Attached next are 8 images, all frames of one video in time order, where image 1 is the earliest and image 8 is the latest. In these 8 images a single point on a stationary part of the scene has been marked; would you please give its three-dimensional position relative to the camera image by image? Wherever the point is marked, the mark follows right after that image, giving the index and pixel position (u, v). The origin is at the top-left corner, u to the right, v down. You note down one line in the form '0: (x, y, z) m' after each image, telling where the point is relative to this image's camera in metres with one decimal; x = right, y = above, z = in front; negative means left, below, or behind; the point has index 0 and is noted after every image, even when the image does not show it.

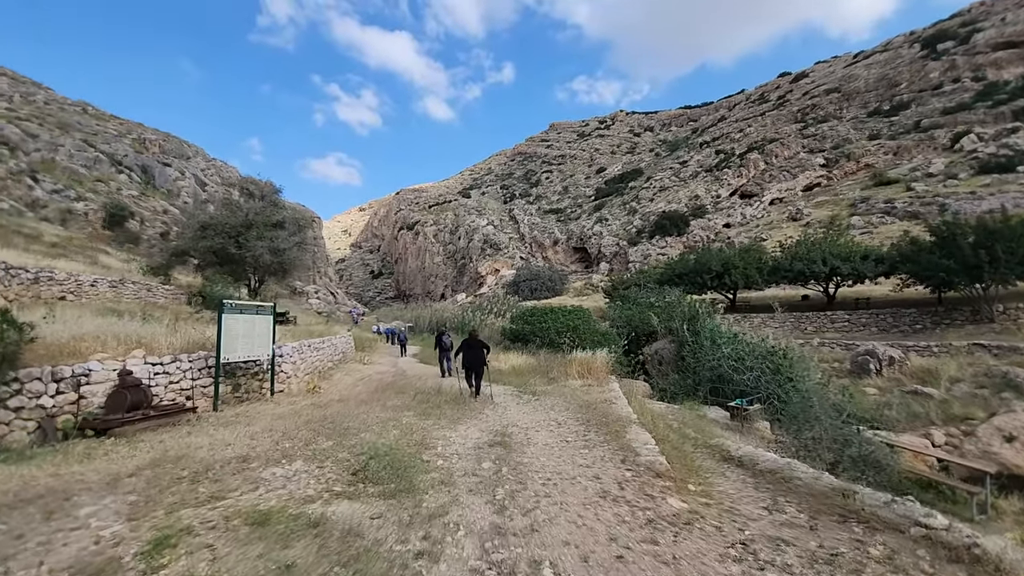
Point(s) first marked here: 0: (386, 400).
0: (-2.2, -2.0, +7.4) m
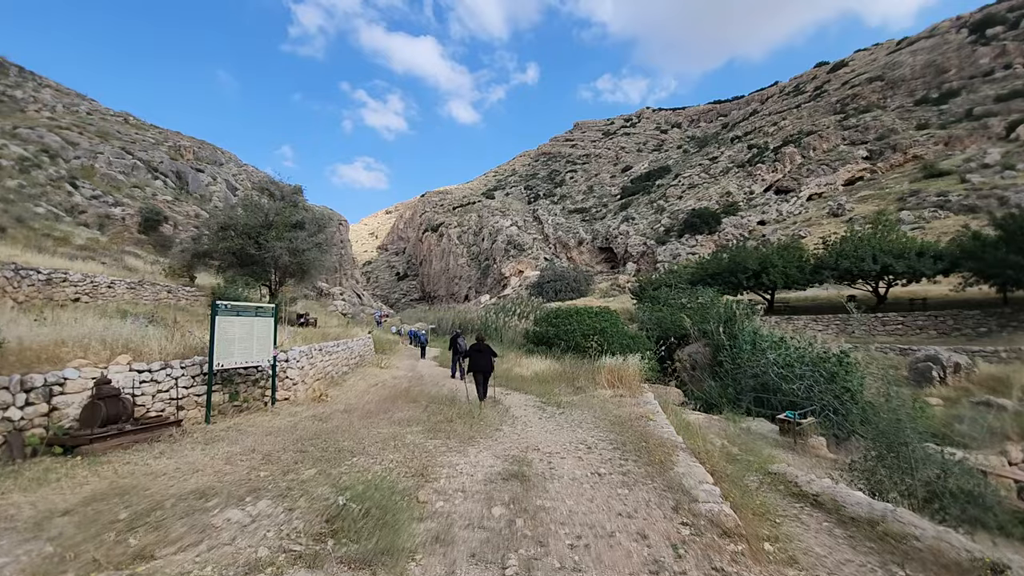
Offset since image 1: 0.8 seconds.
0: (-1.9, -1.9, +6.7) m
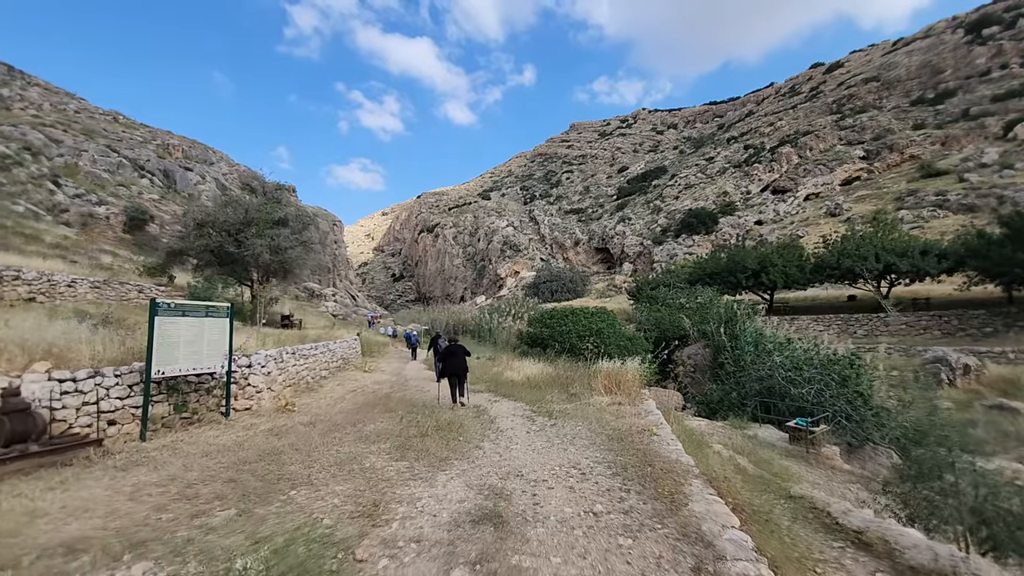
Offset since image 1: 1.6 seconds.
0: (-2.1, -1.9, +5.9) m
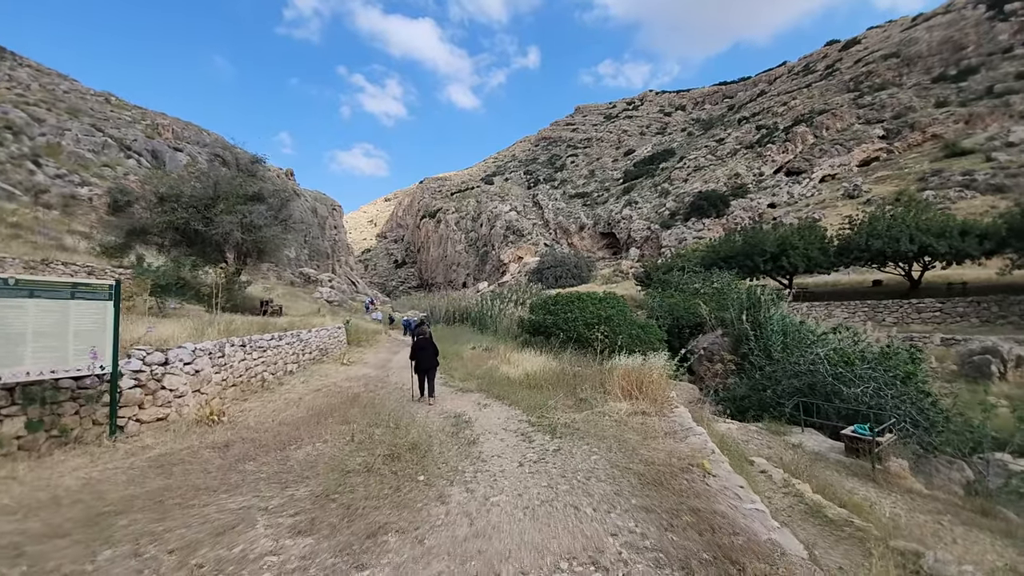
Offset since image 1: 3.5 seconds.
0: (-2.2, -1.6, +4.4) m
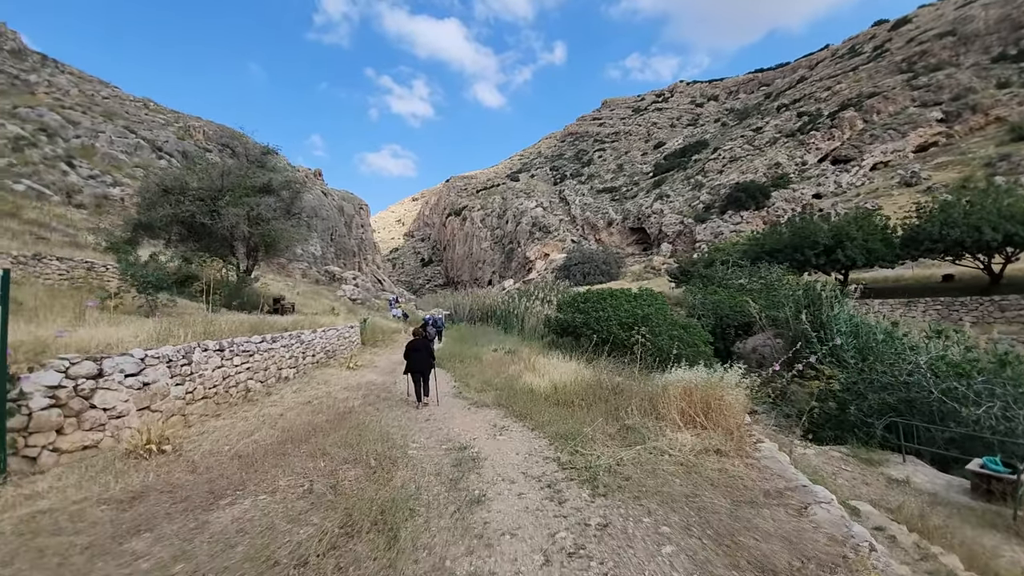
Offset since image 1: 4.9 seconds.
0: (-2.0, -1.5, +3.1) m
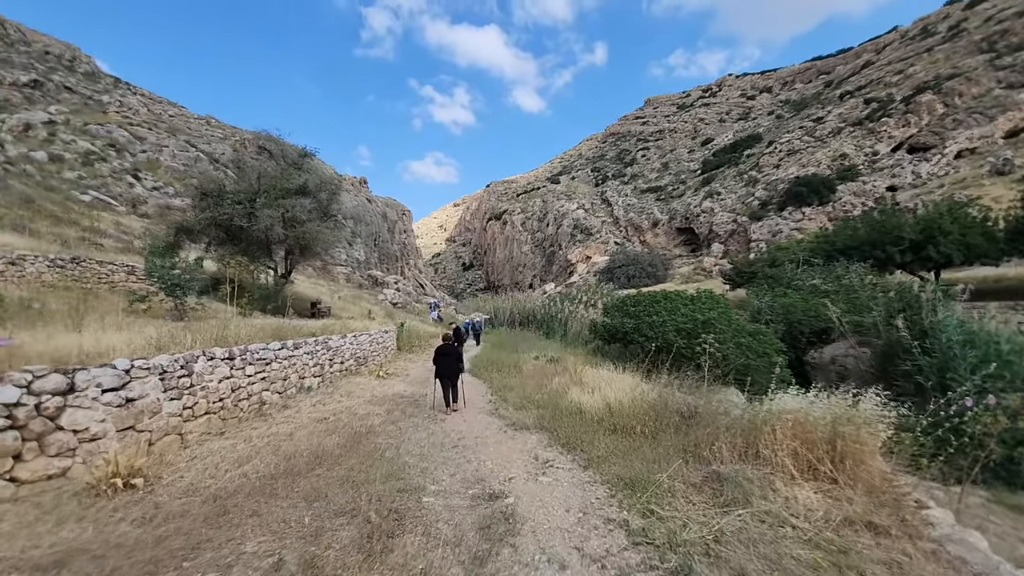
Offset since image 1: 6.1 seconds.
0: (-1.8, -1.5, +2.2) m
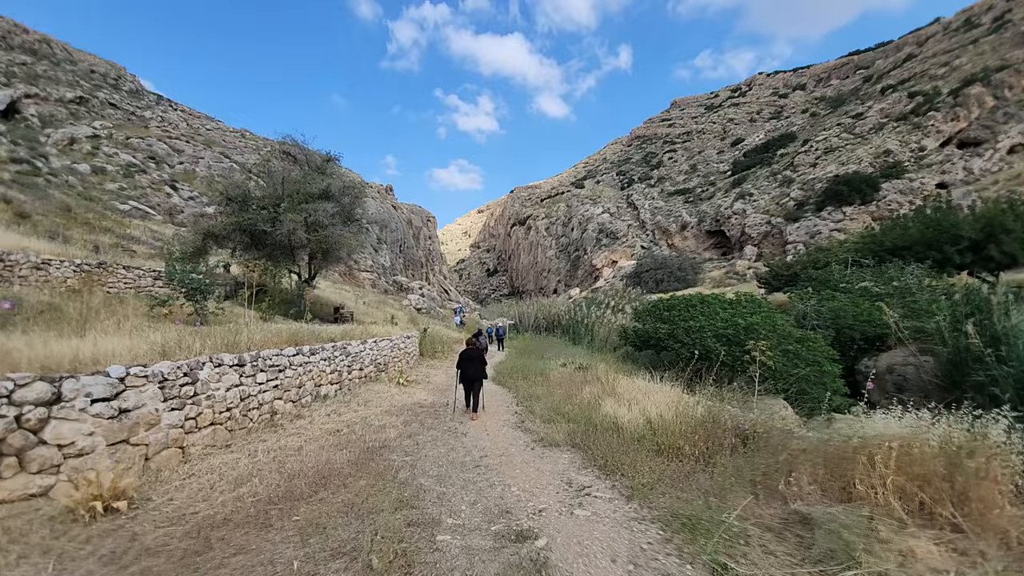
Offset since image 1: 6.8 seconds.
0: (-1.6, -1.5, +1.8) m
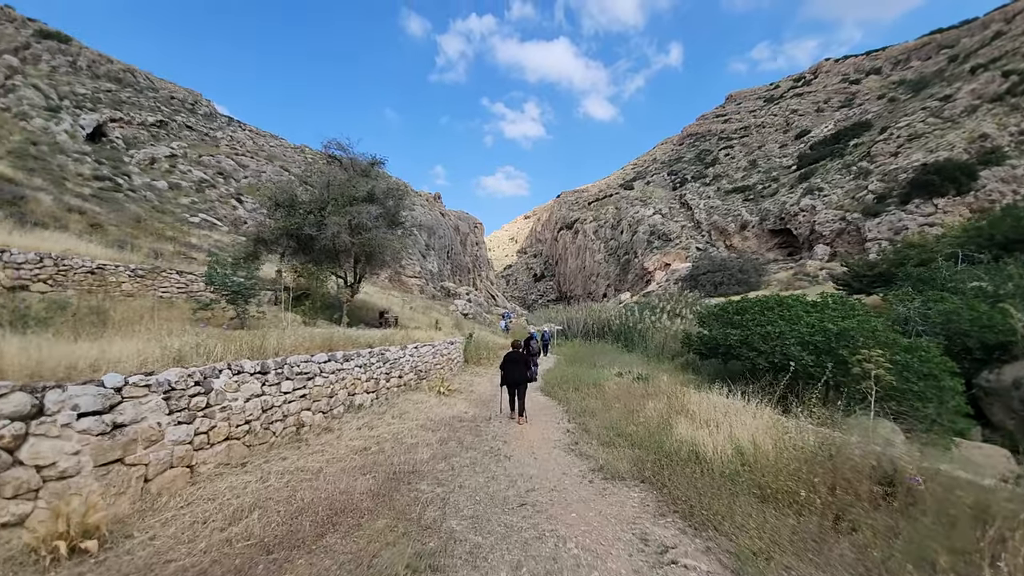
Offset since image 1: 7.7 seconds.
0: (-1.4, -1.4, +1.1) m
